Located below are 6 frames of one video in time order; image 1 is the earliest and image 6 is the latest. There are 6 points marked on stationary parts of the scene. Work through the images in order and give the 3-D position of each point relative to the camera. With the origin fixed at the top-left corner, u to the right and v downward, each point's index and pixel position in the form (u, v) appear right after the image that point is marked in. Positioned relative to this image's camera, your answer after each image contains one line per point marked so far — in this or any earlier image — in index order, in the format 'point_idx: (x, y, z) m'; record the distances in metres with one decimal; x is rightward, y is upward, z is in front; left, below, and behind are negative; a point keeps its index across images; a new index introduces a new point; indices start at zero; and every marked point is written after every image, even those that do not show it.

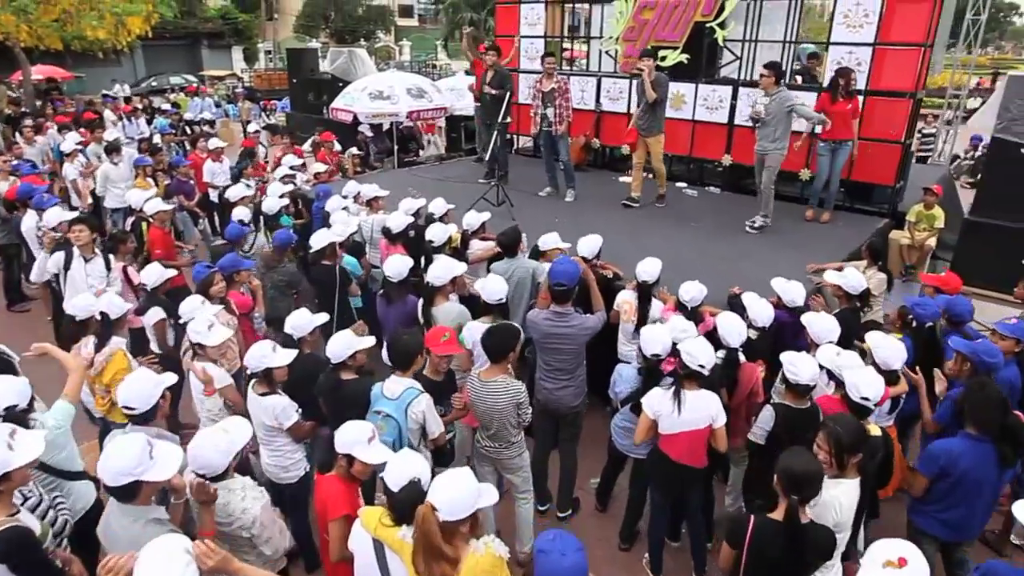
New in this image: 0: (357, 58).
0: (-2.8, +4.1, +12.3) m
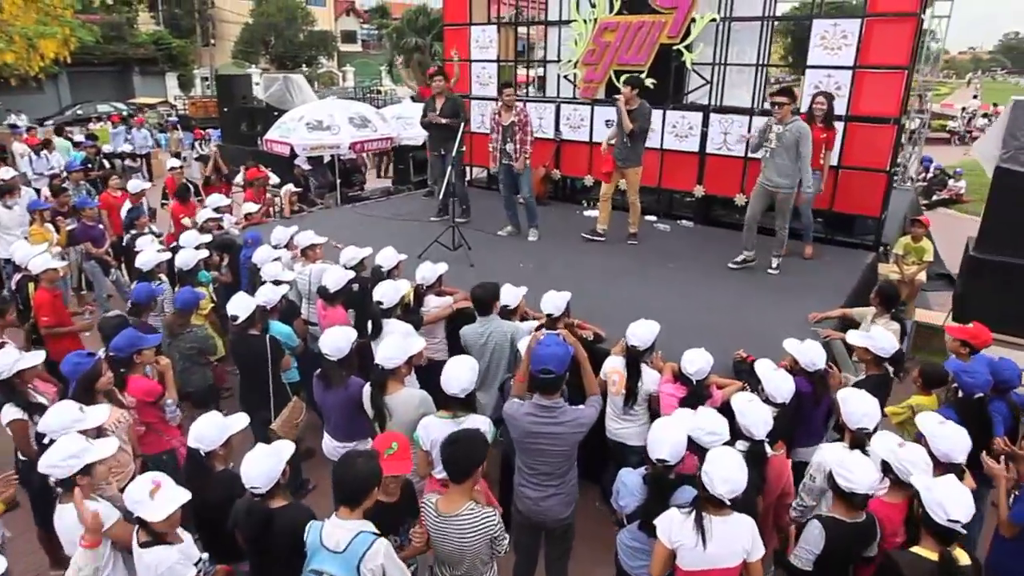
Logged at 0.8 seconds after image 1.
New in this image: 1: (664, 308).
0: (-3.6, +3.4, +11.4) m
1: (+1.1, -0.2, +4.9) m
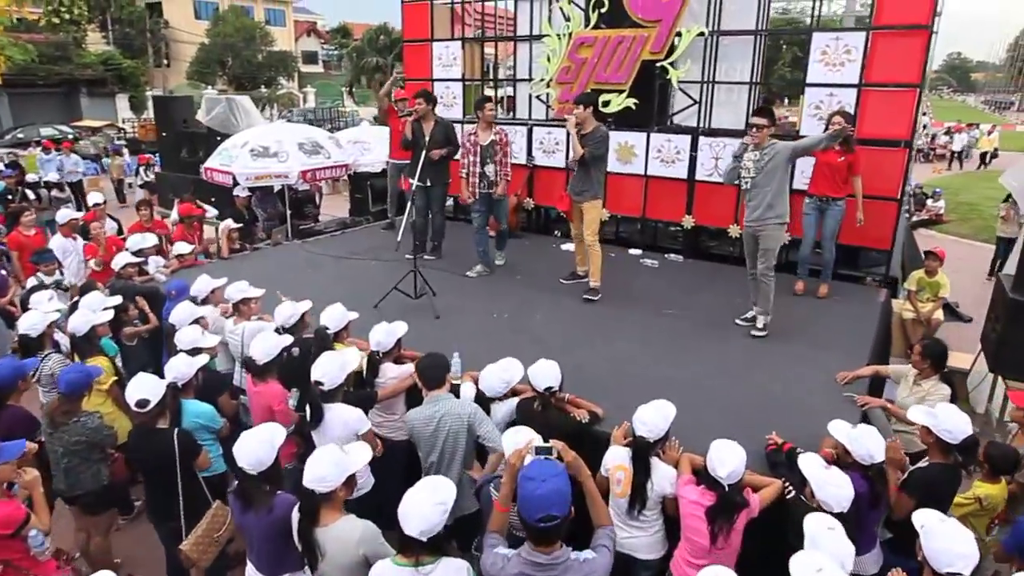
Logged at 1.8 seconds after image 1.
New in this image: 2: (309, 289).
0: (-4.1, +2.8, +10.5) m
1: (+0.9, -0.5, +4.2) m
2: (-1.7, 0.0, +5.7) m
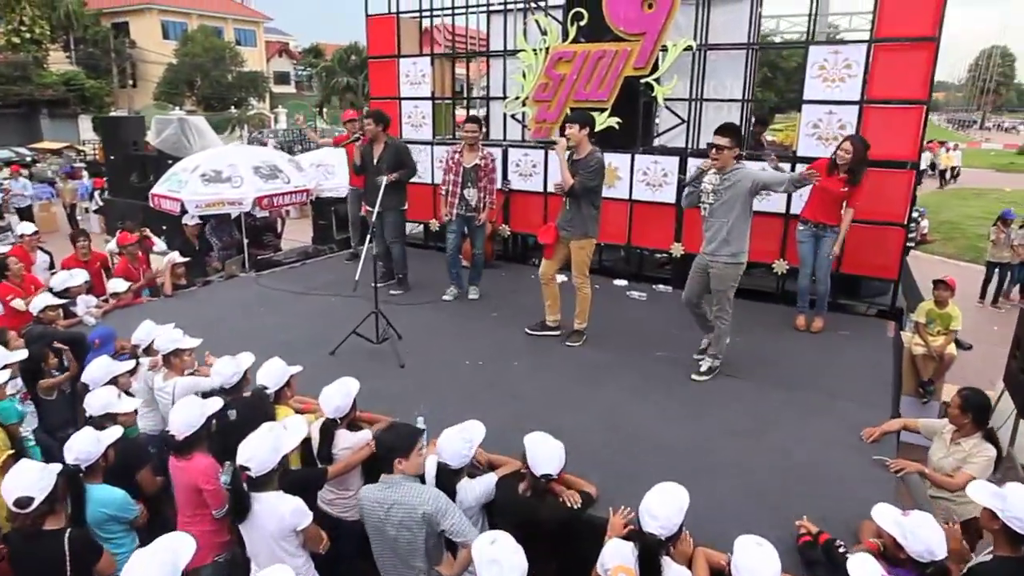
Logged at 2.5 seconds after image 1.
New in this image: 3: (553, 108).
0: (-4.5, +2.3, +9.9) m
1: (+0.8, -0.7, +3.6) m
2: (-1.8, -0.3, +5.0) m
3: (+0.4, +1.7, +6.6) m
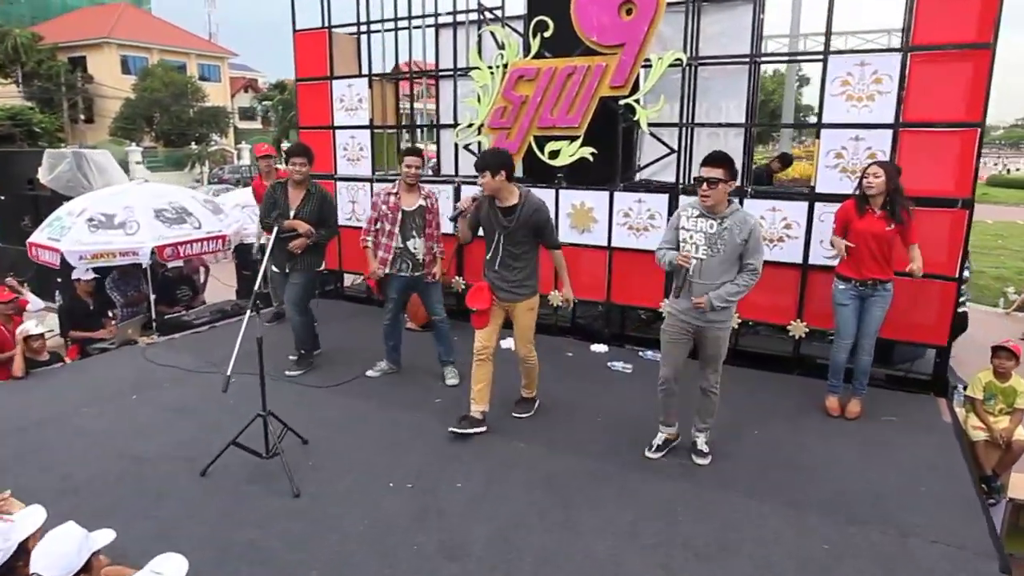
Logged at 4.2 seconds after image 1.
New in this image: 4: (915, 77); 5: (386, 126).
0: (-5.0, +1.5, +8.6) m
1: (+0.6, -1.1, +2.4) m
2: (-2.1, -0.8, +3.7) m
3: (0.0, +1.2, +5.4) m
4: (+2.5, +1.3, +4.2) m
5: (-1.1, +1.4, +6.1) m
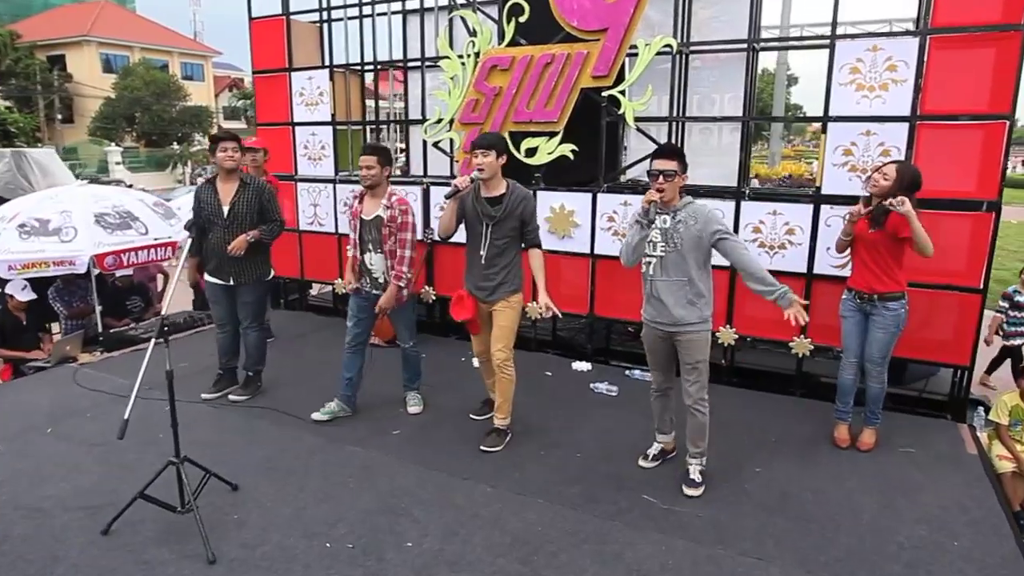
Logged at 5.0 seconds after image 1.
0: (-5.2, +1.4, +8.0) m
1: (+0.4, -1.2, +1.9) m
2: (-2.3, -0.9, +3.2) m
3: (-0.2, +1.1, +4.9) m
4: (+2.3, +1.2, +3.7) m
5: (-1.3, +1.4, +5.6) m
